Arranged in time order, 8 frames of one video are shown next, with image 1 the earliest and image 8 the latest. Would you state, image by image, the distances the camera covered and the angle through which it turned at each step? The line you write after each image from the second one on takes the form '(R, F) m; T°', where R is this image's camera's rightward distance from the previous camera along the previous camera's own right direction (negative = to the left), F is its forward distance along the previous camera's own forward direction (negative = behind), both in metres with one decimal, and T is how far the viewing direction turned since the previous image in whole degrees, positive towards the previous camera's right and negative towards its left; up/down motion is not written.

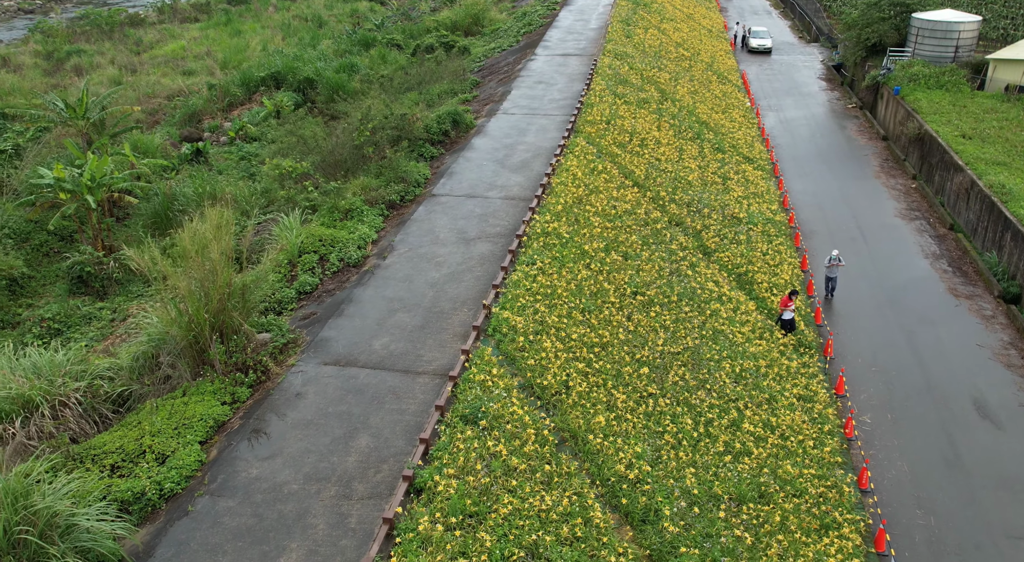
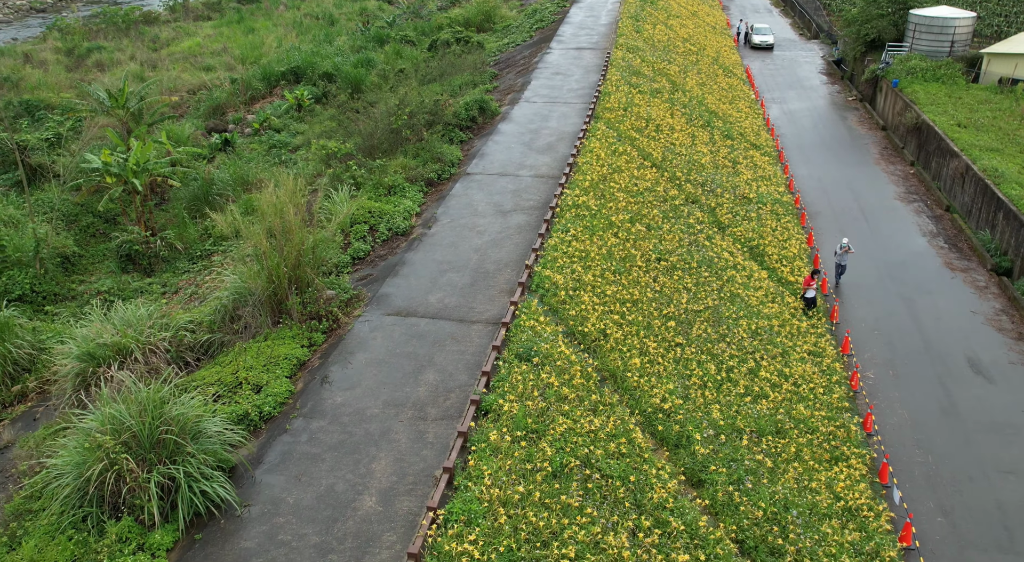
(-0.6, -1.0) m; 0°
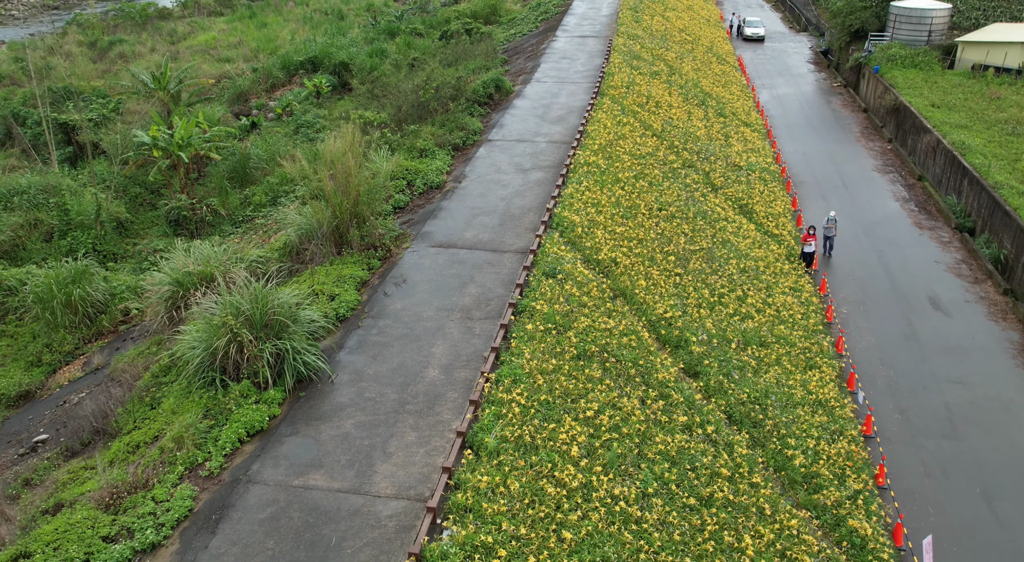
(-0.4, -1.7) m; 0°
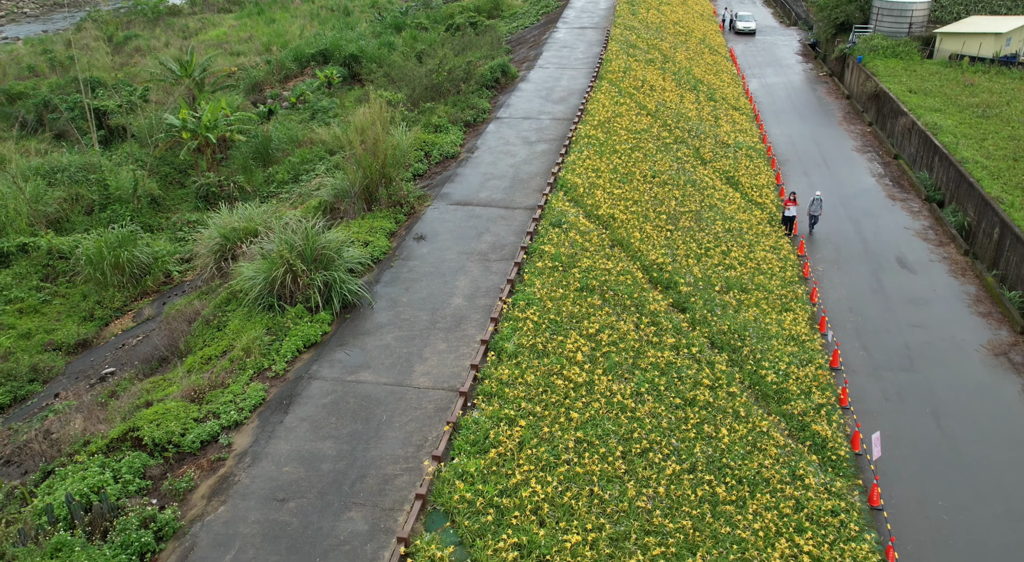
(-0.2, -1.5) m; 0°
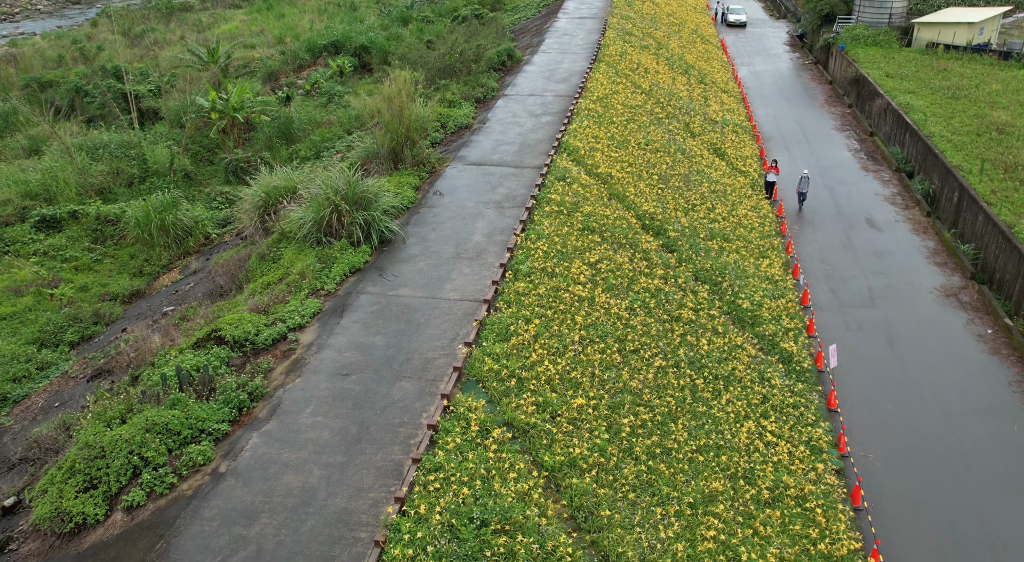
(-0.2, -1.7) m; 0°
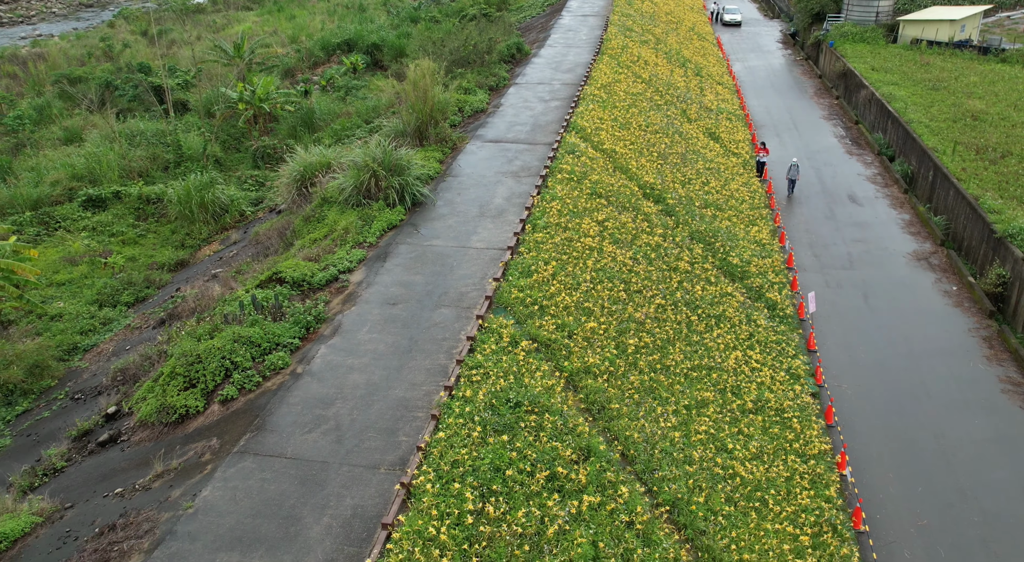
(-0.3, -1.5) m; 0°
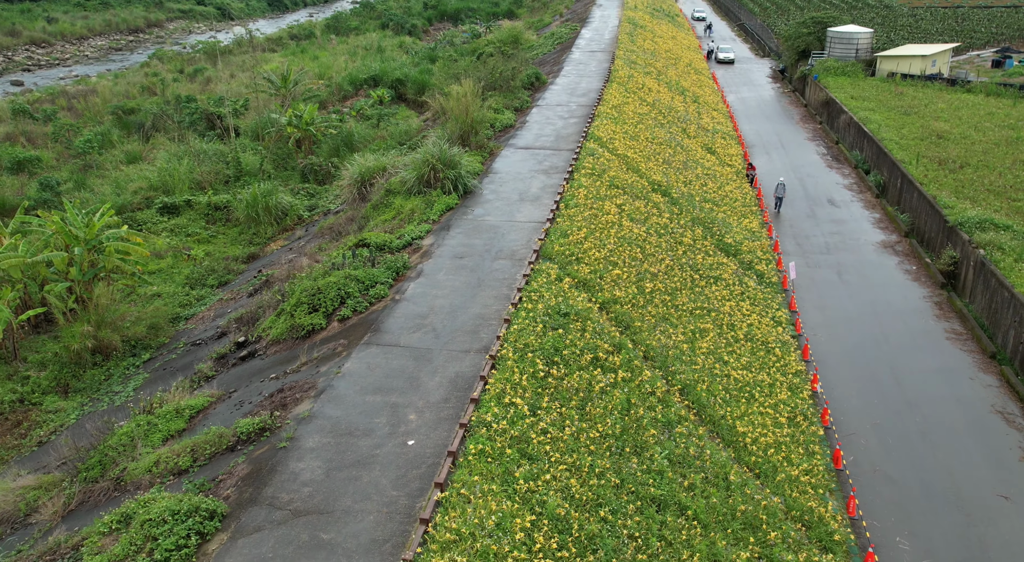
(-0.7, -2.8) m; 0°
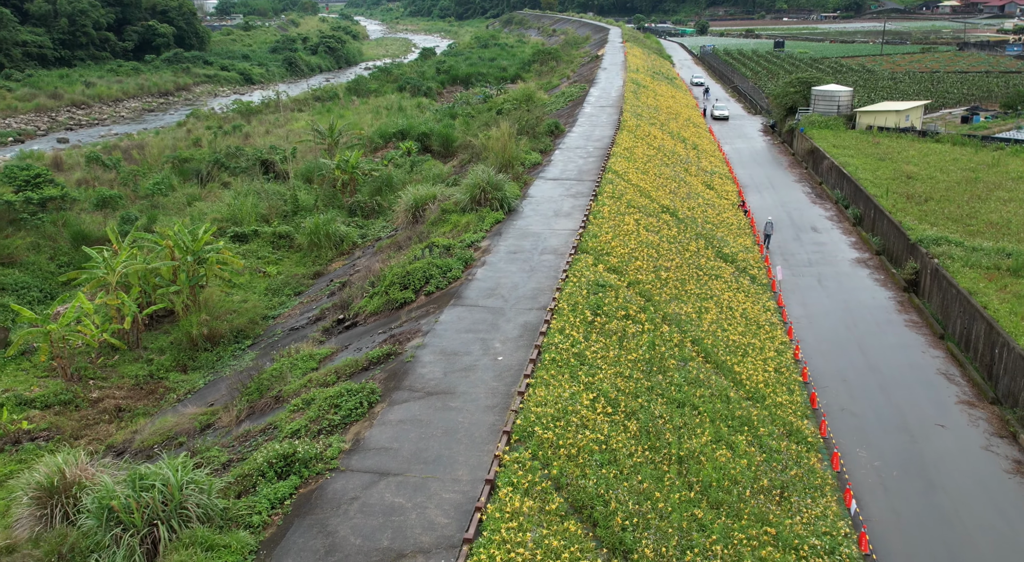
(-0.9, -3.3) m; 0°
